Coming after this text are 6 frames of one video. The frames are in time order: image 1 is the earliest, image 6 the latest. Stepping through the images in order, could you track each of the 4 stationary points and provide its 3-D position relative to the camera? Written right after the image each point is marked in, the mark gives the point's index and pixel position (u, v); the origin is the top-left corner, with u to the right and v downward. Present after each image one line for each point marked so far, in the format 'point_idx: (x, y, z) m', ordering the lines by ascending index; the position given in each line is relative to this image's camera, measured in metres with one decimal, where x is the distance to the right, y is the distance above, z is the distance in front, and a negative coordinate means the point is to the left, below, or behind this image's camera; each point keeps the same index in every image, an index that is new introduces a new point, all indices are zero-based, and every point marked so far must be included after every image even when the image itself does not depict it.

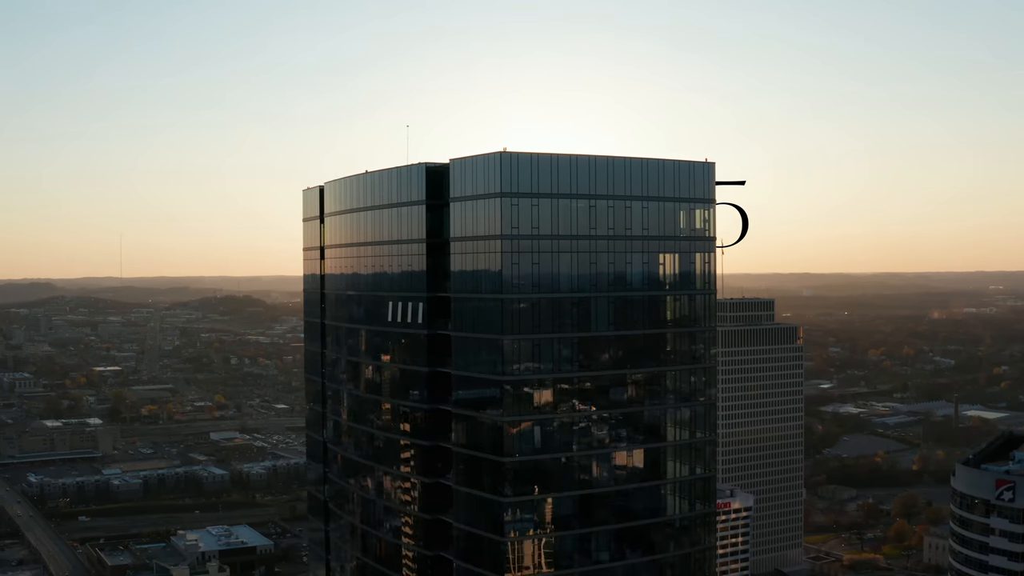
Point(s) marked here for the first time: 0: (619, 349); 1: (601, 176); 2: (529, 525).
0: (+1.7, -1.1, +20.1) m
1: (+1.4, +2.0, +20.0) m
2: (+0.1, -4.2, +19.6) m
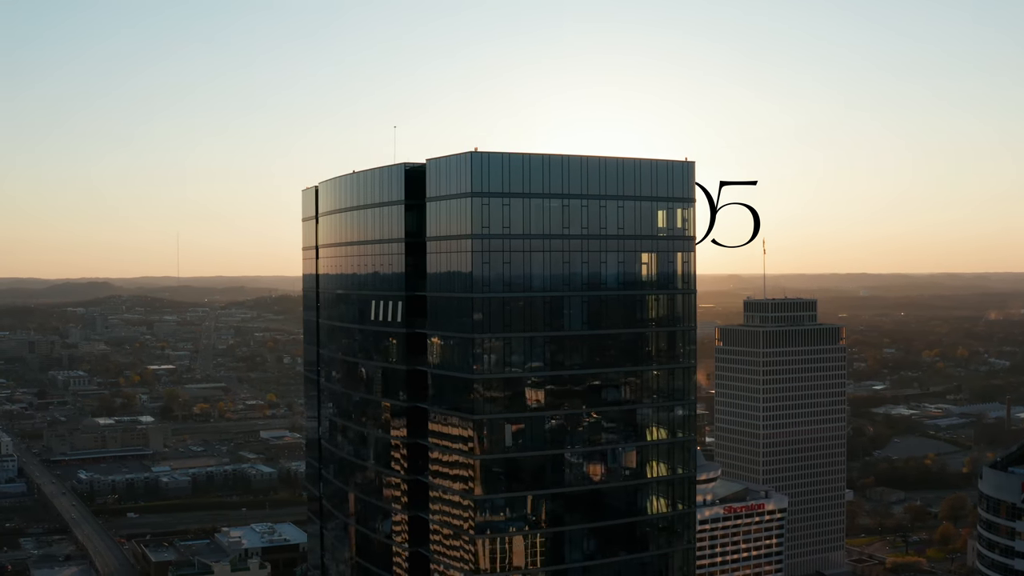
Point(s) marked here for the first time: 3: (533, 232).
0: (+1.3, -1.1, +20.1) m
1: (+1.0, +2.1, +20.0) m
2: (-0.3, -4.2, +19.6) m
3: (+0.2, +1.0, +19.7) m
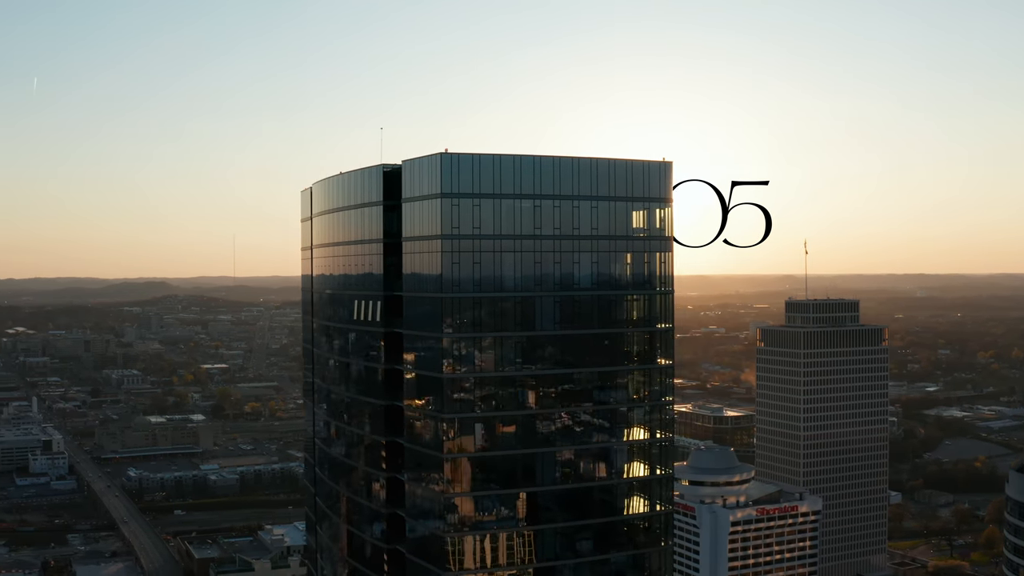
0: (+0.9, -1.1, +20.1) m
1: (+0.6, +2.0, +20.1) m
2: (-0.7, -4.2, +19.7) m
3: (-0.2, +1.0, +19.8) m
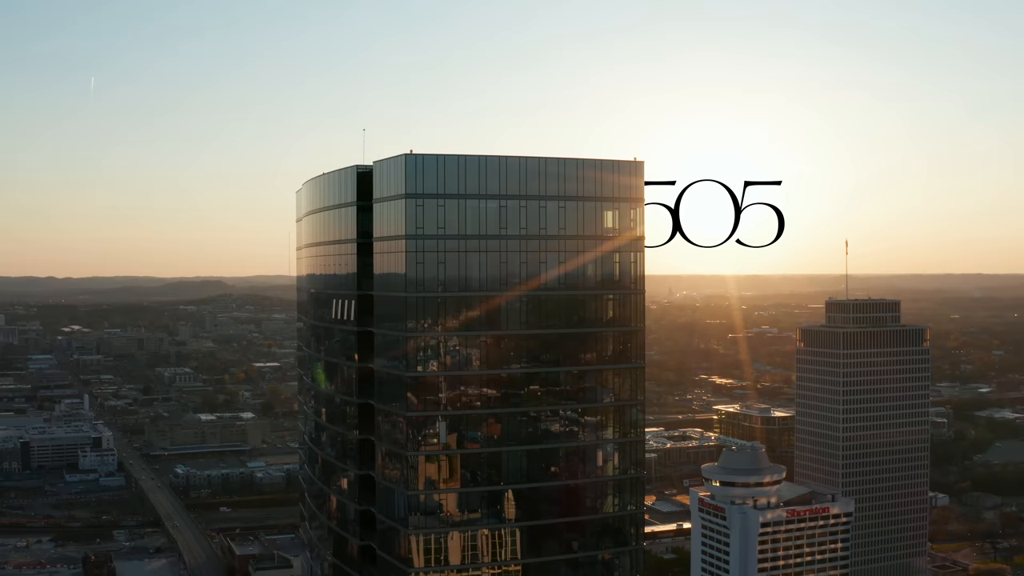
0: (+0.4, -1.1, +20.2) m
1: (+0.1, +2.1, +20.2) m
2: (-1.3, -4.2, +19.8) m
3: (-0.7, +1.0, +19.9) m
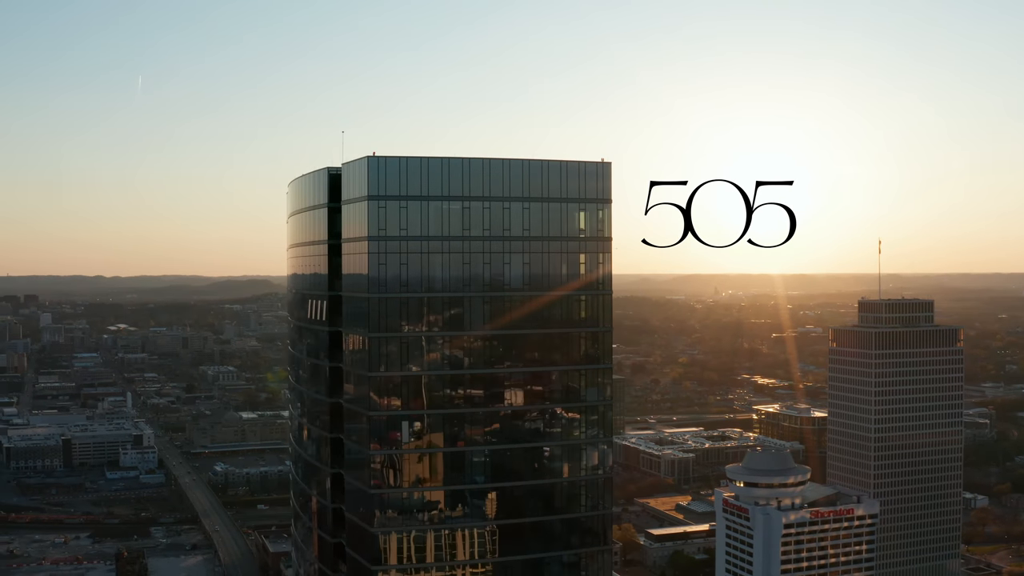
0: (-0.1, -1.1, +20.4) m
1: (-0.5, +2.0, +20.3) m
2: (-1.9, -4.2, +20.0) m
3: (-1.3, +1.0, +20.1) m
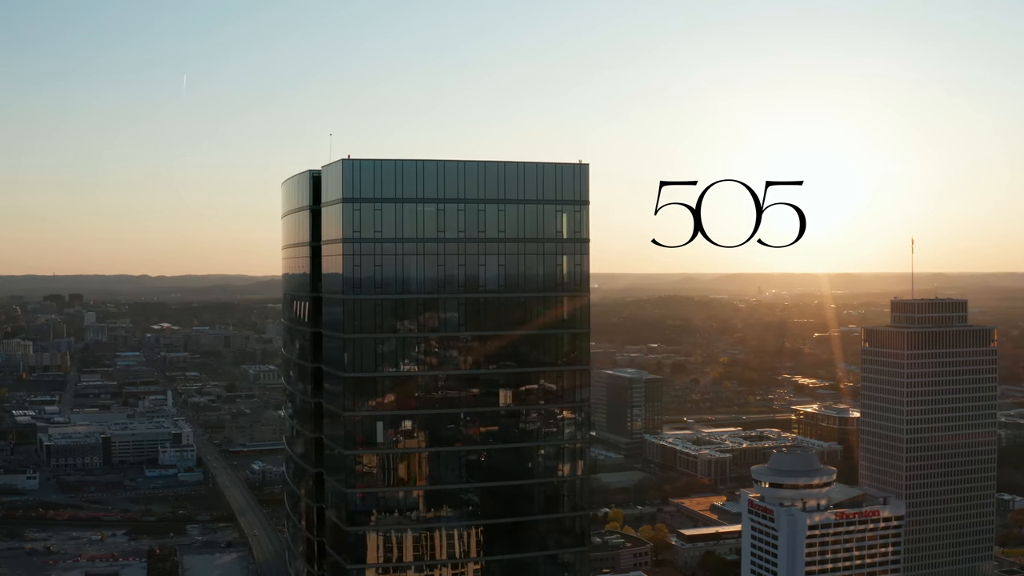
0: (-0.5, -1.1, +20.6) m
1: (-0.9, +2.0, +20.5) m
2: (-2.2, -4.2, +20.2) m
3: (-1.7, +1.0, +20.3) m
